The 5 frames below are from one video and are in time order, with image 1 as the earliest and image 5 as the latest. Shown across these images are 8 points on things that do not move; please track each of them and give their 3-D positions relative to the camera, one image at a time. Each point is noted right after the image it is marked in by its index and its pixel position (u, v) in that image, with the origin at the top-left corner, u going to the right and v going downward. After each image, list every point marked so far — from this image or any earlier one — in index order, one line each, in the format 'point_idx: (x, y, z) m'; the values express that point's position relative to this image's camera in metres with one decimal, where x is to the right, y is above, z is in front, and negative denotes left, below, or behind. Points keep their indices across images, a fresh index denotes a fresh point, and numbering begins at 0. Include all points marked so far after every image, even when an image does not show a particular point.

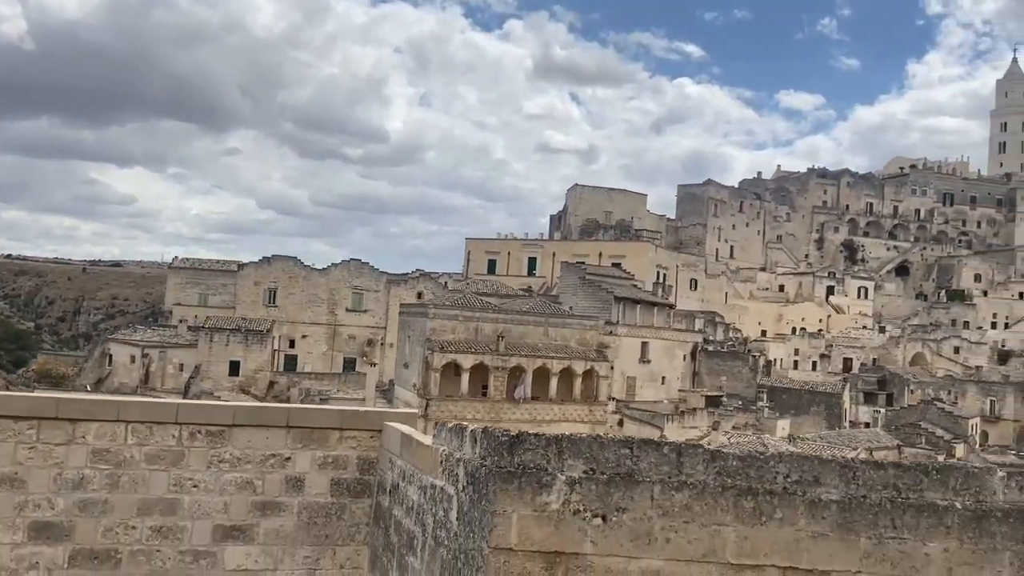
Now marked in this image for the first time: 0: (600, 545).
0: (+0.3, -0.9, +2.9) m
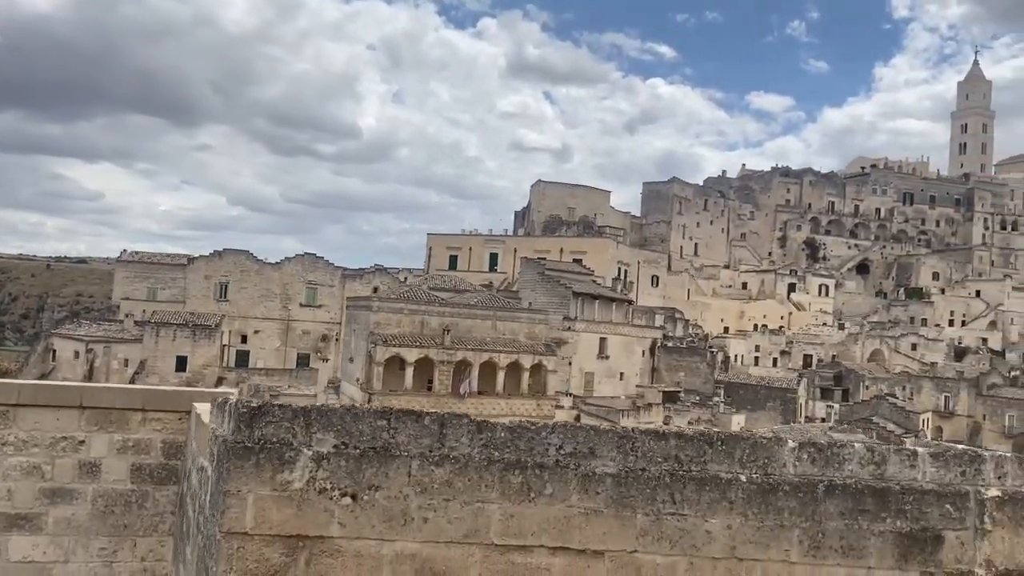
0: (-0.5, -0.8, +2.6) m
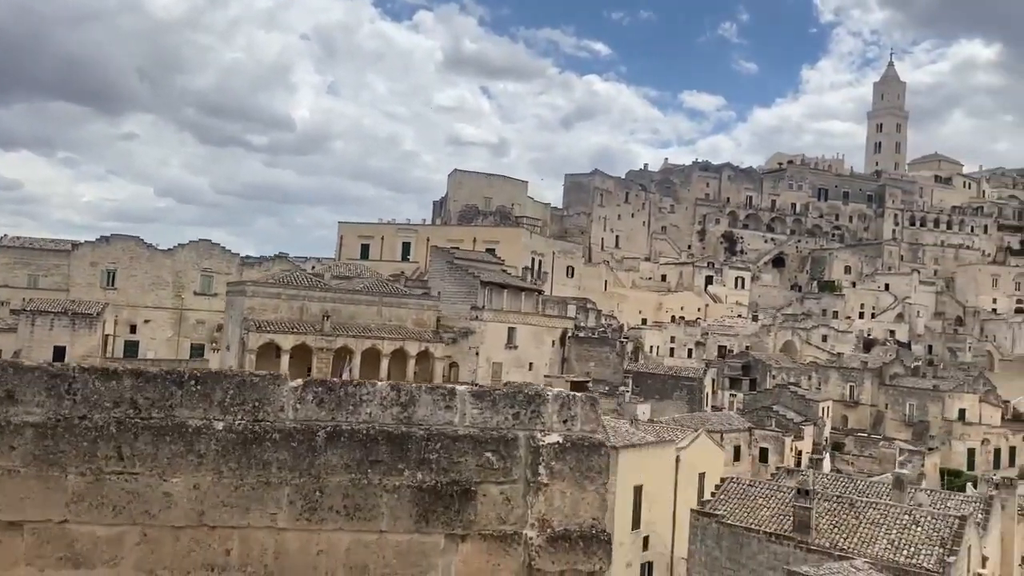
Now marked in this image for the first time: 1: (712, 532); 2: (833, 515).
0: (-2.1, -0.5, +1.9) m
1: (+4.2, -5.1, +16.7) m
2: (+6.5, -4.6, +16.3) m
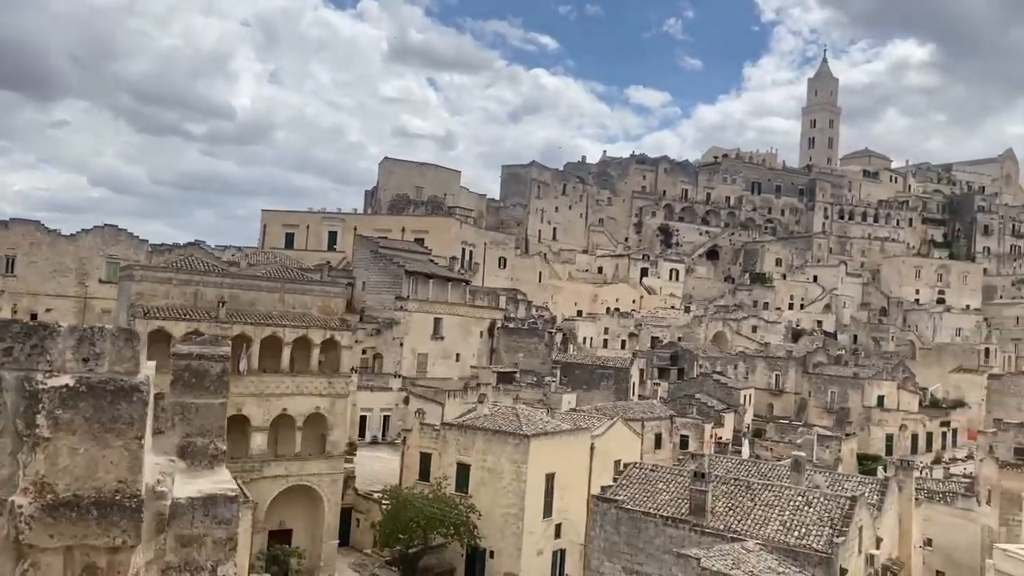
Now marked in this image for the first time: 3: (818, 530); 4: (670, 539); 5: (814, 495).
0: (-3.2, -0.3, +1.3) m
1: (+2.1, -4.7, +16.5) m
2: (+4.4, -4.3, +16.2) m
3: (+5.6, -4.5, +14.8) m
4: (+3.1, -4.9, +15.7) m
5: (+6.0, -4.1, +15.8) m
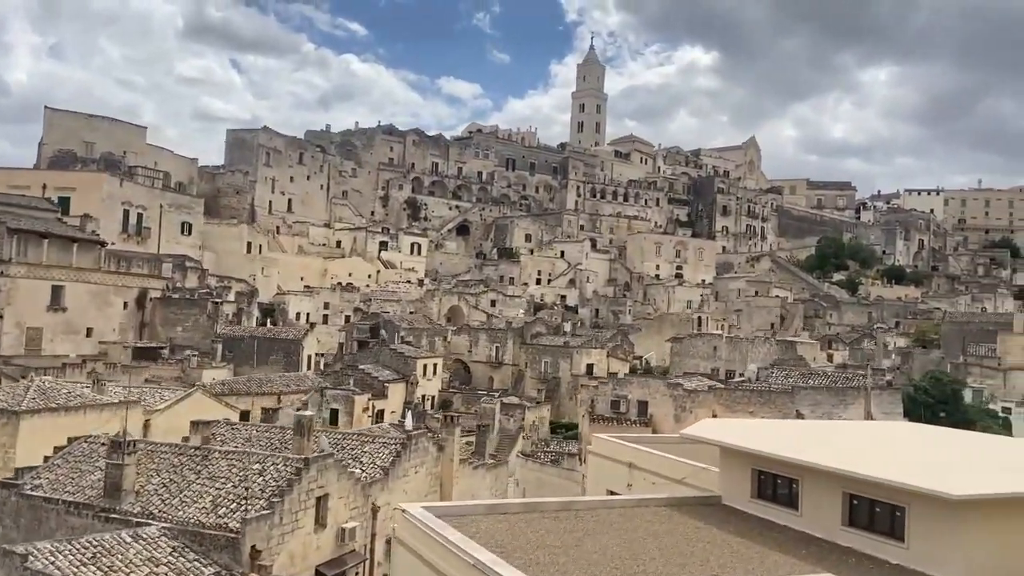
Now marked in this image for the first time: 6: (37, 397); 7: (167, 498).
0: (-9.5, +0.8, -3.6) m
1: (-7.7, -3.4, +12.5) m
2: (-5.4, -2.9, +12.7) m
3: (-3.8, -3.1, +11.6) m
4: (-6.5, -3.6, +11.9) m
5: (-3.7, -2.7, +12.6) m
6: (-10.6, -2.5, +18.0) m
7: (-5.2, -3.1, +12.0) m
